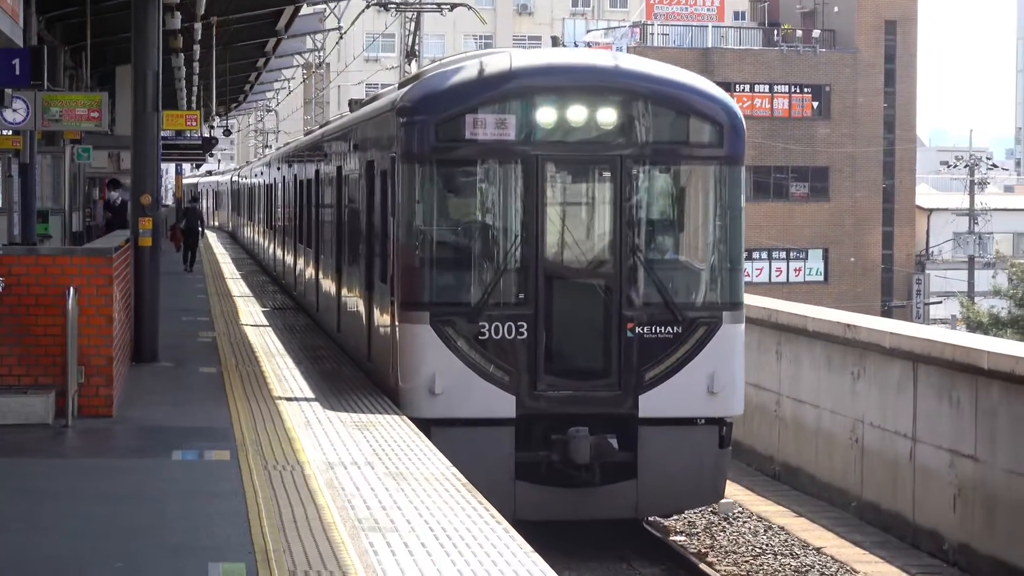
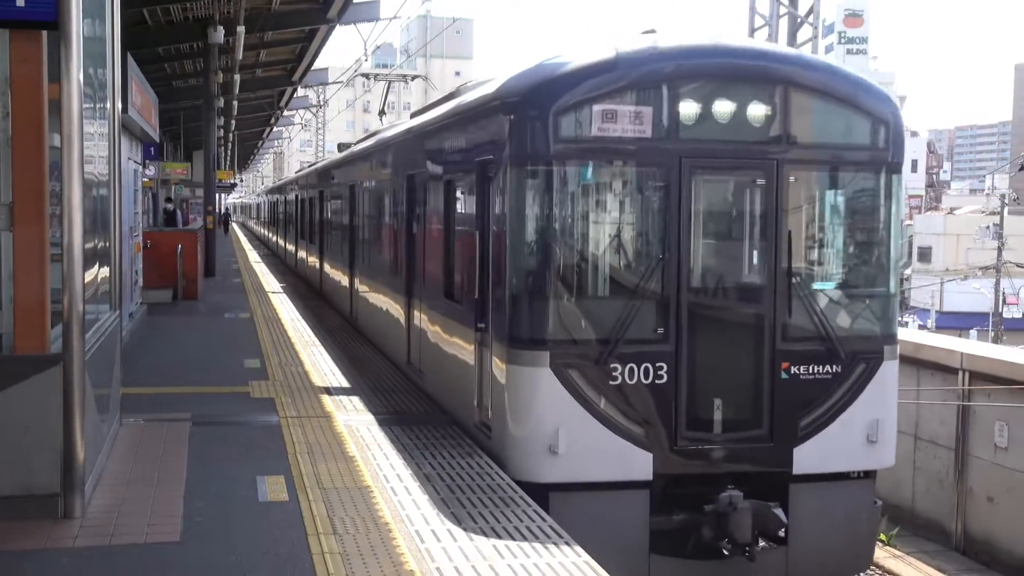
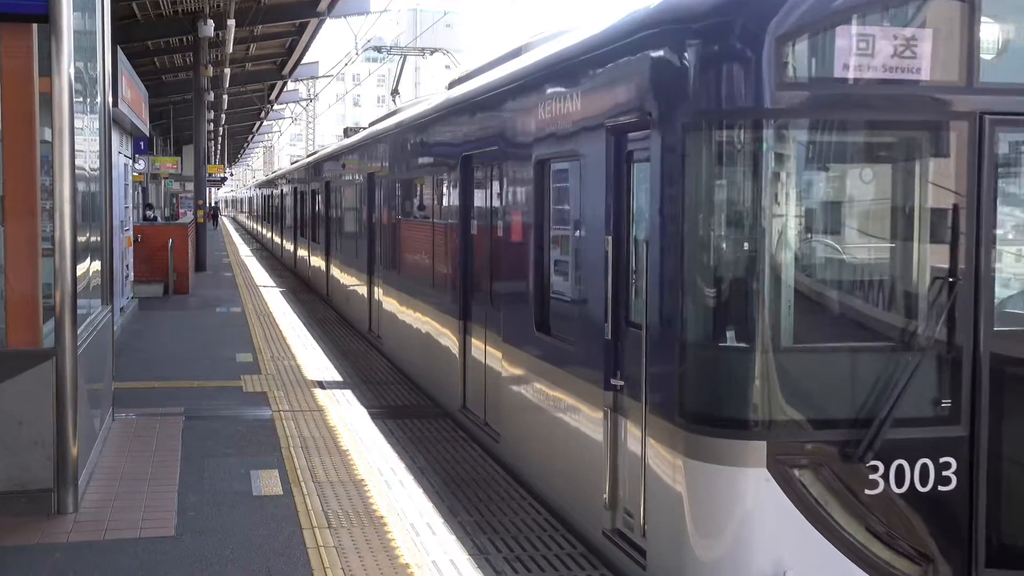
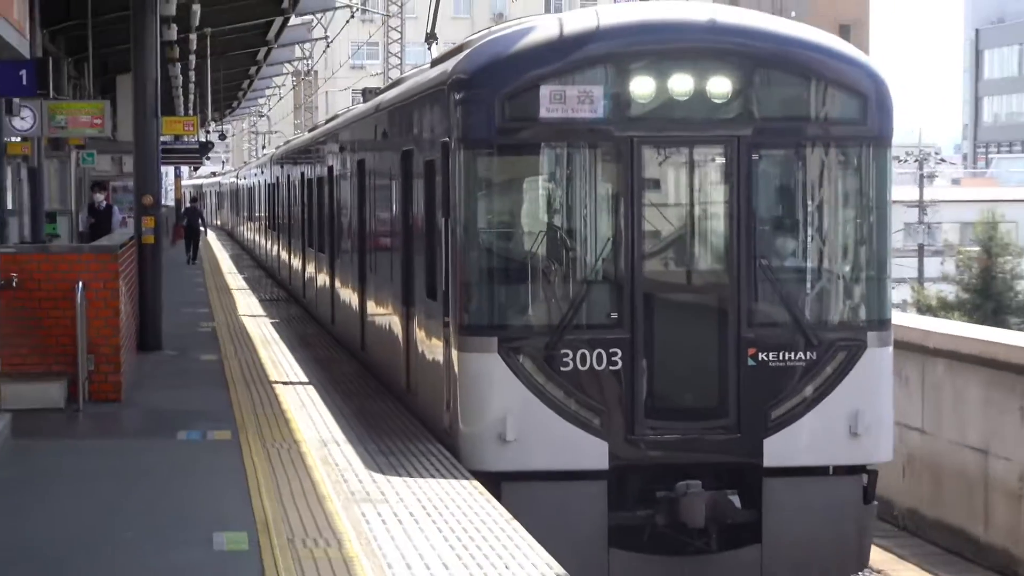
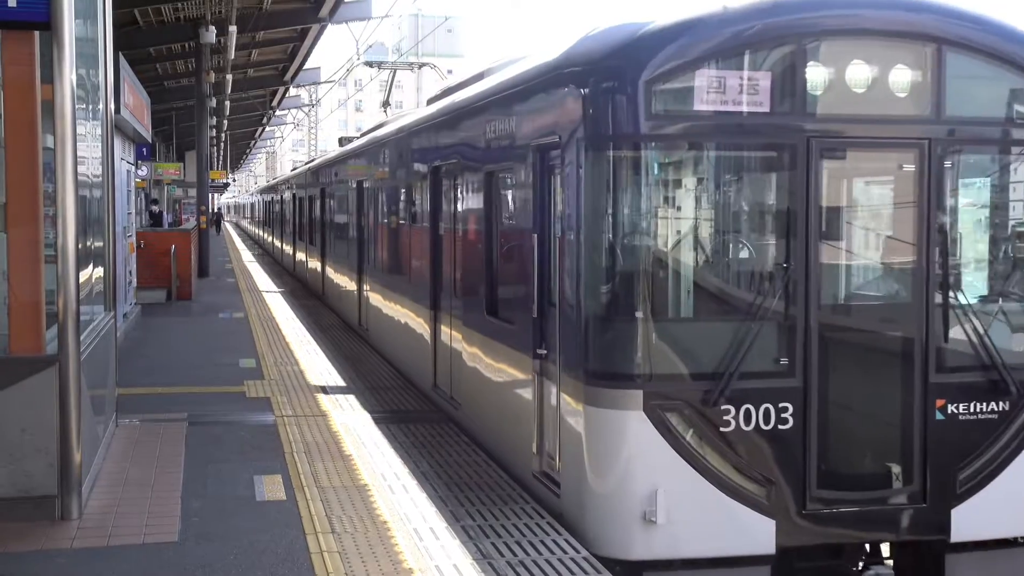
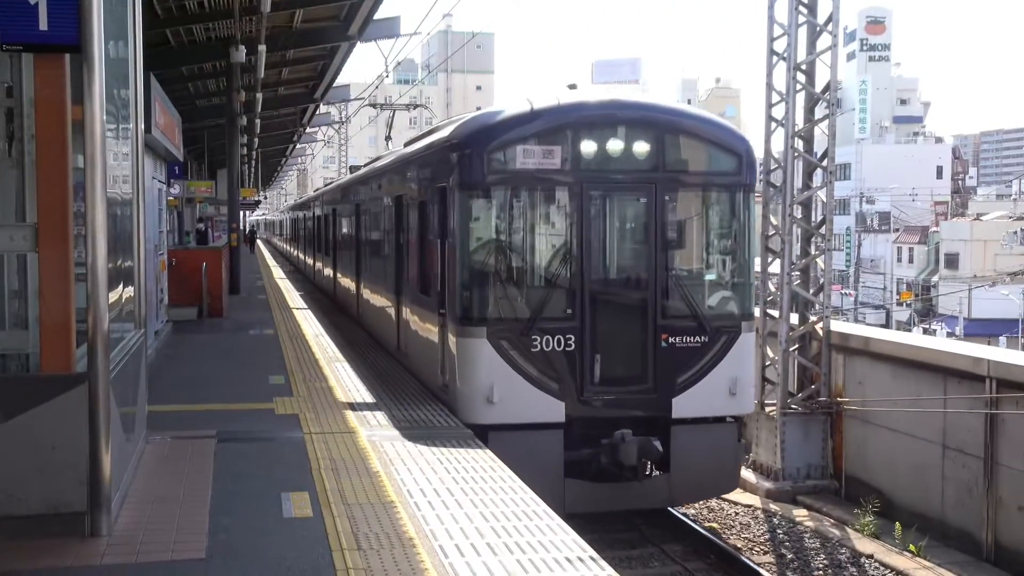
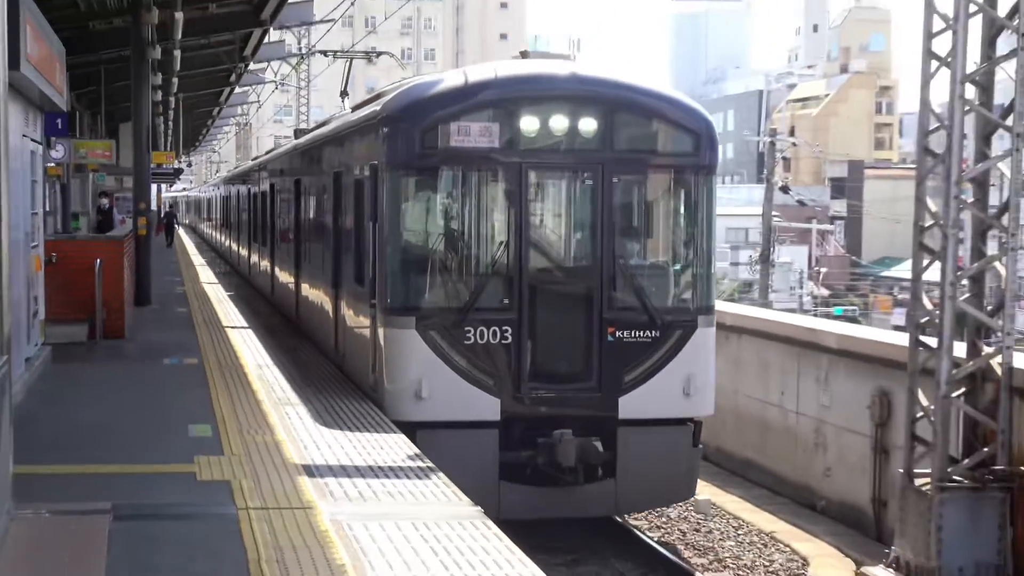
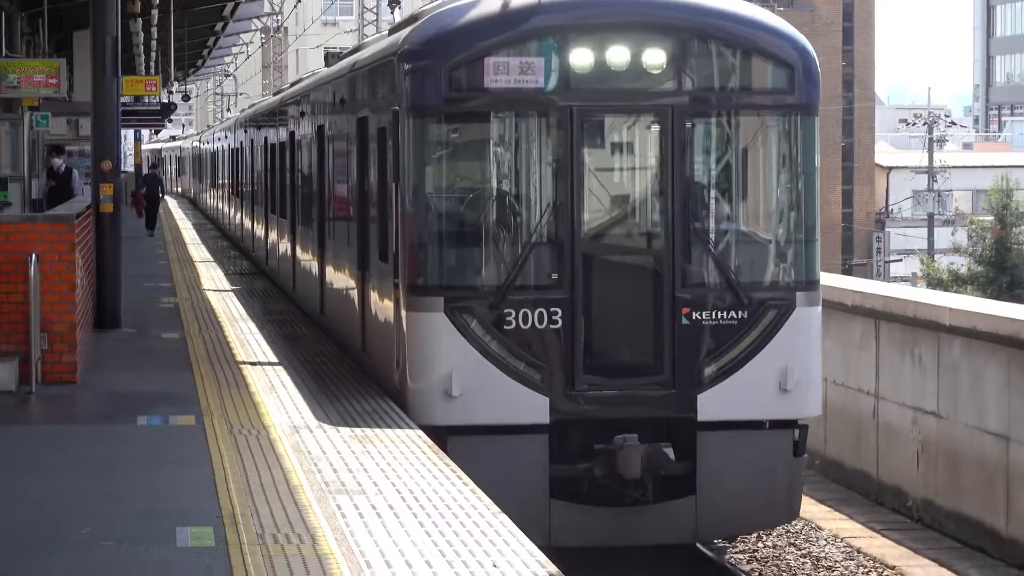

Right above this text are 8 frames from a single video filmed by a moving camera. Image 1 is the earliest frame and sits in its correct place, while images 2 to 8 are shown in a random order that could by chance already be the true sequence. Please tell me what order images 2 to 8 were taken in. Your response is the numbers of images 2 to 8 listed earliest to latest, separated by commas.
8, 4, 7, 6, 2, 5, 3
